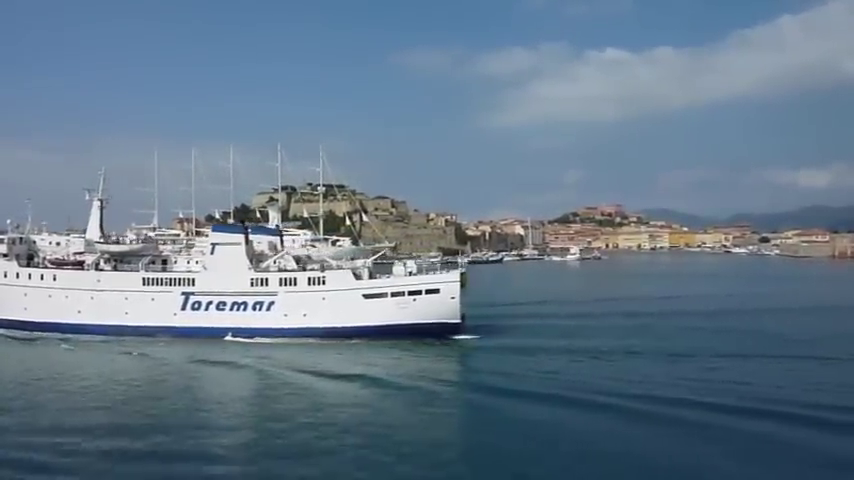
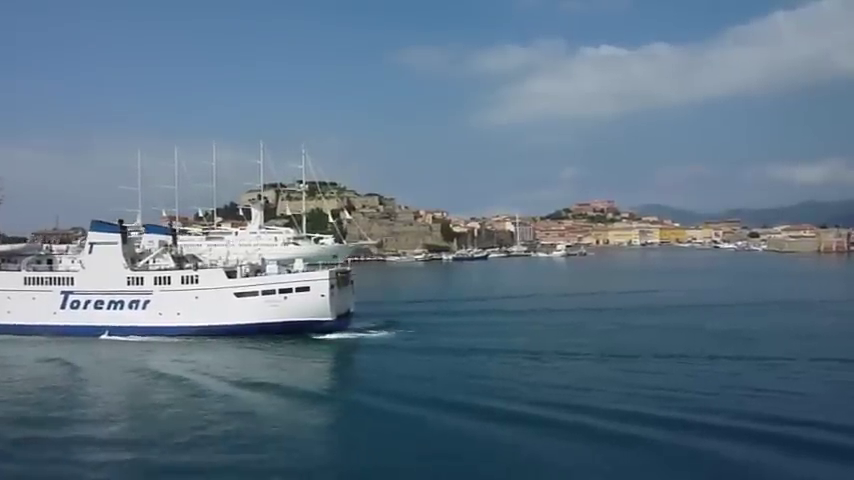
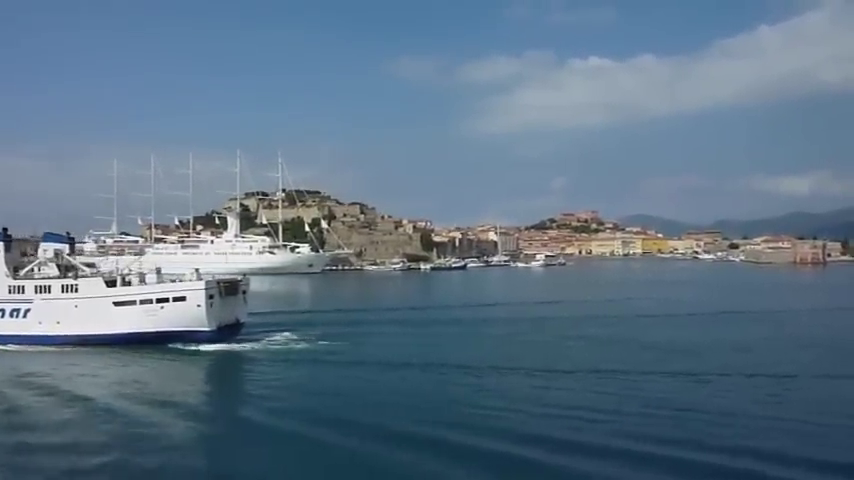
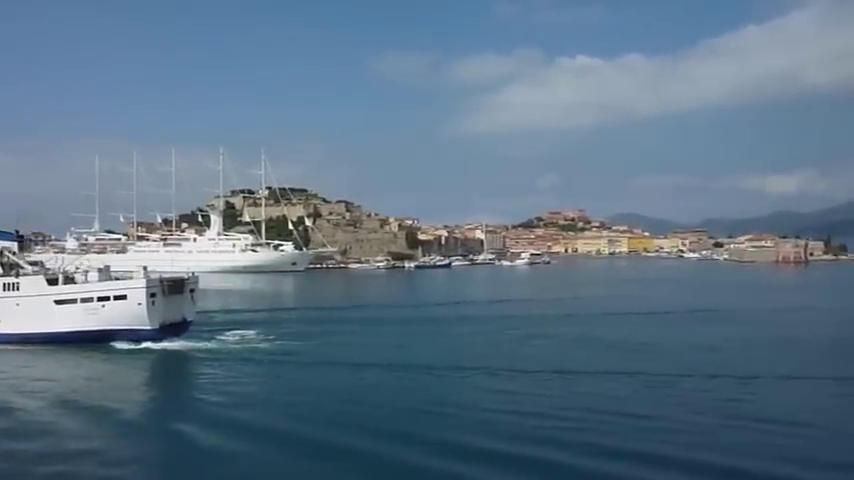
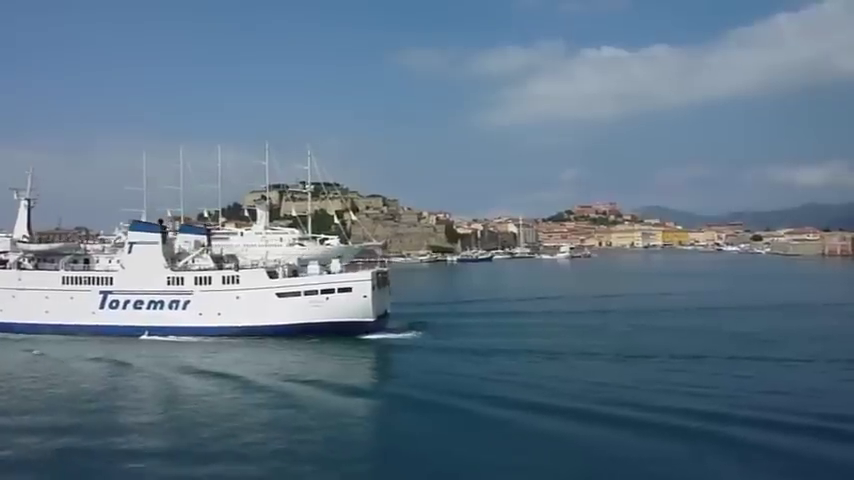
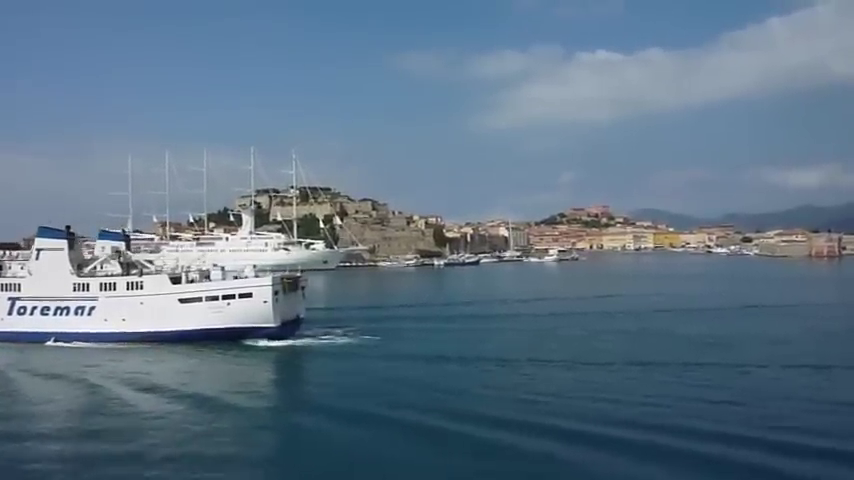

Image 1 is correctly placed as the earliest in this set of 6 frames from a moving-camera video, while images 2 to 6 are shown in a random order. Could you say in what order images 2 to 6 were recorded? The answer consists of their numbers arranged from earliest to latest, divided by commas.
5, 2, 6, 3, 4
